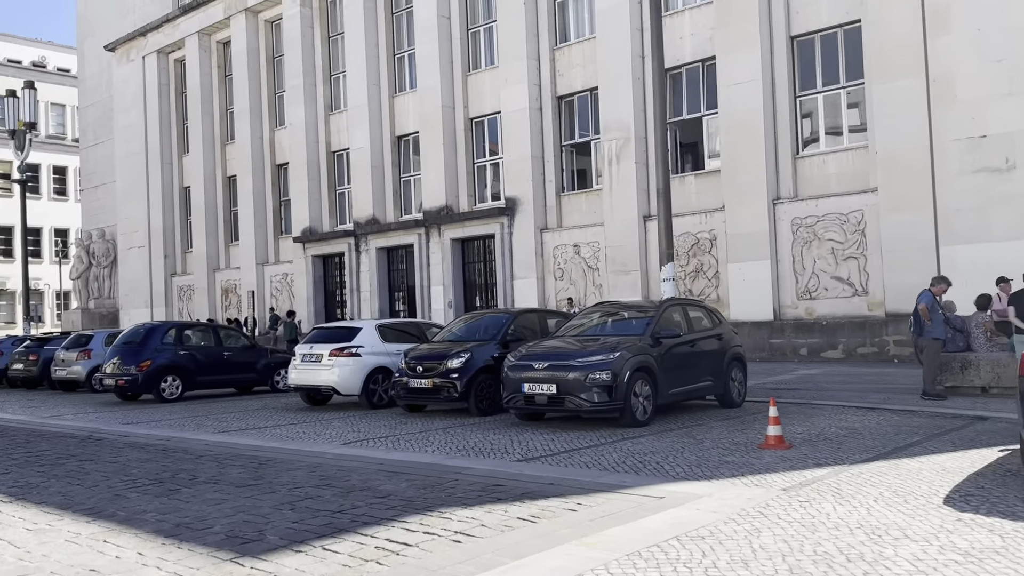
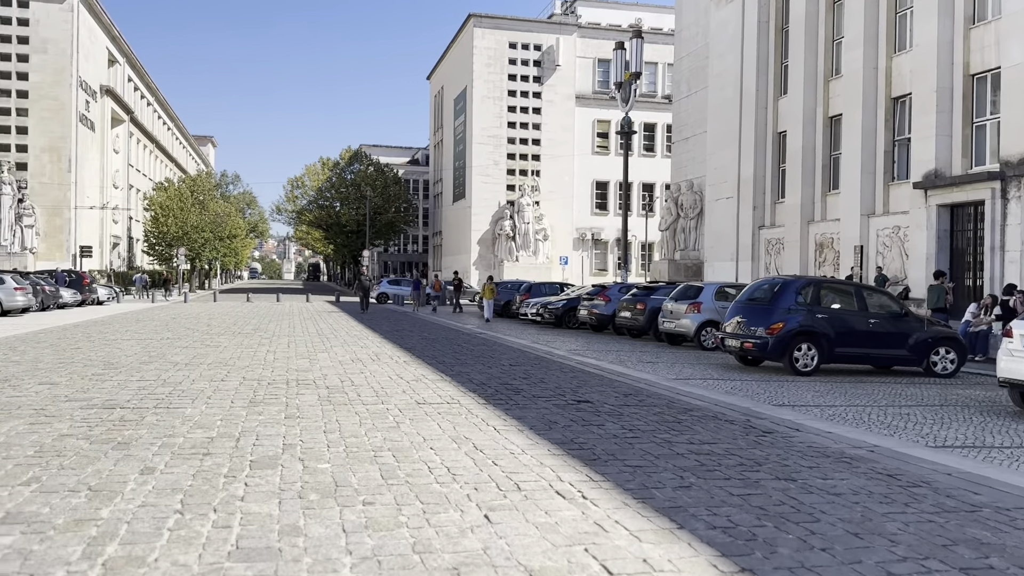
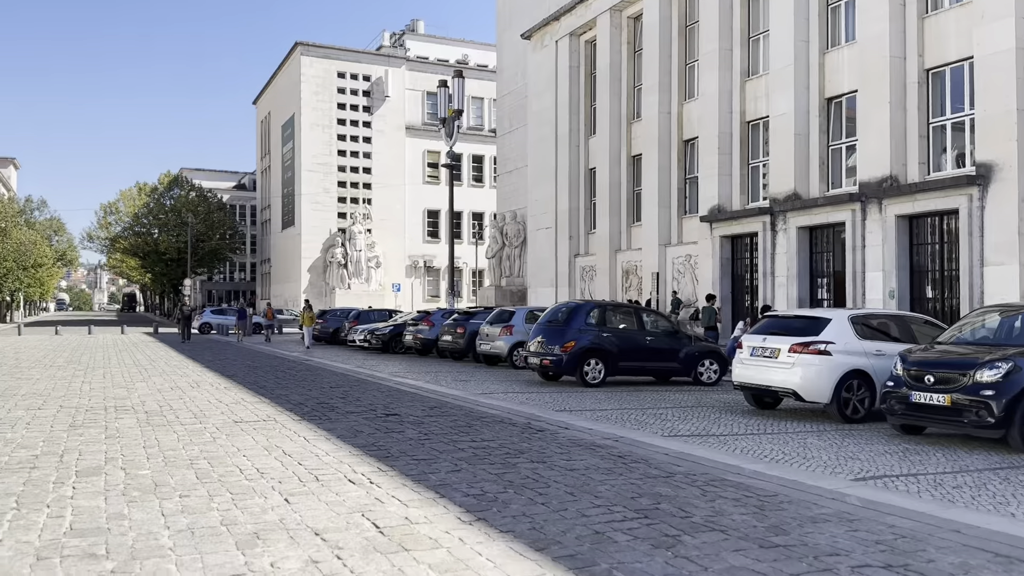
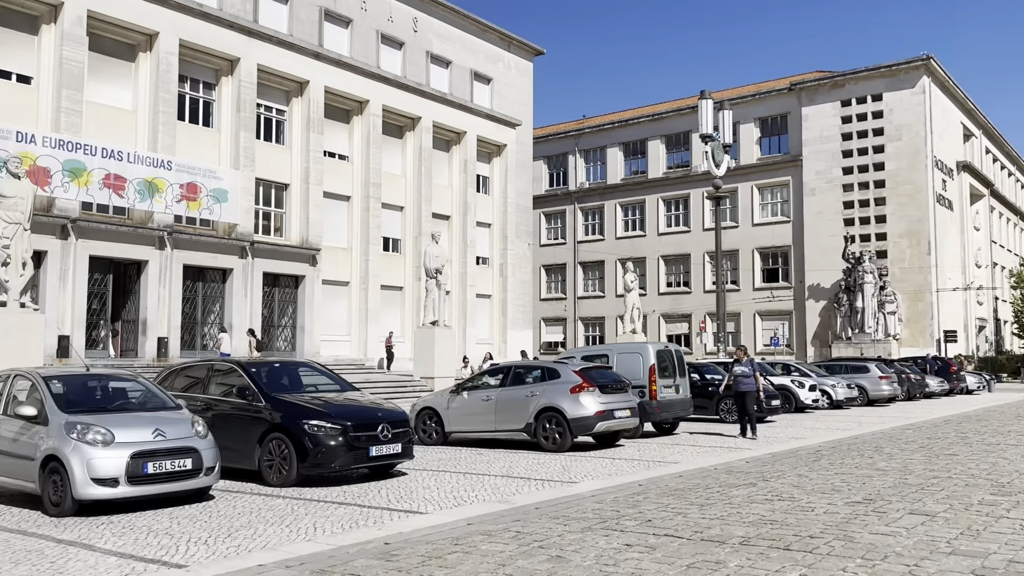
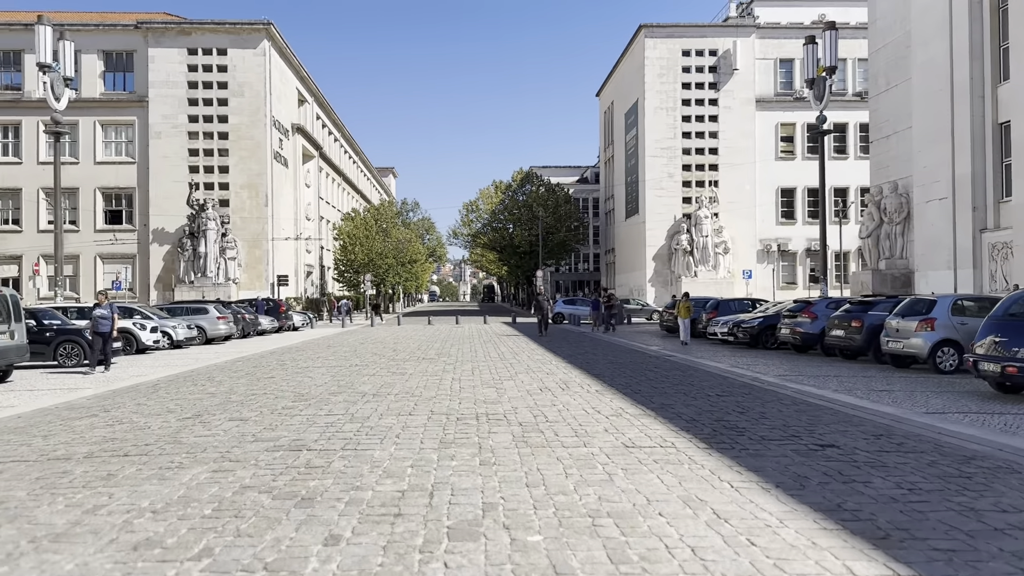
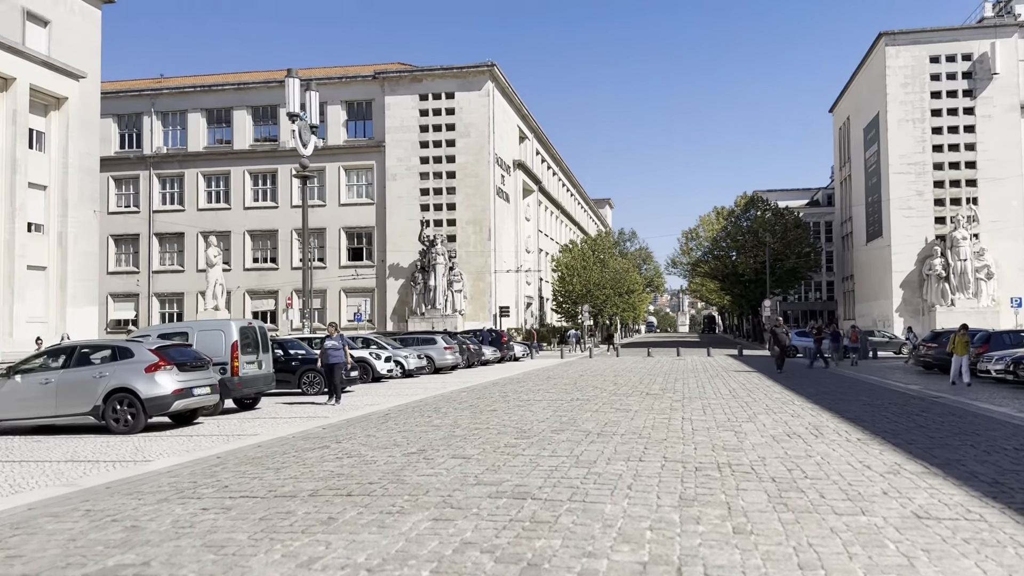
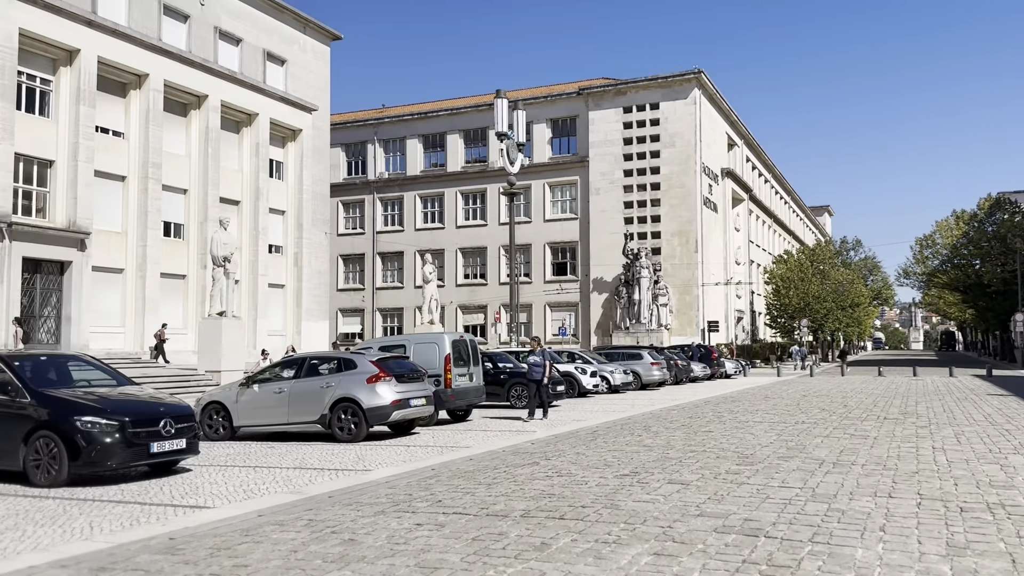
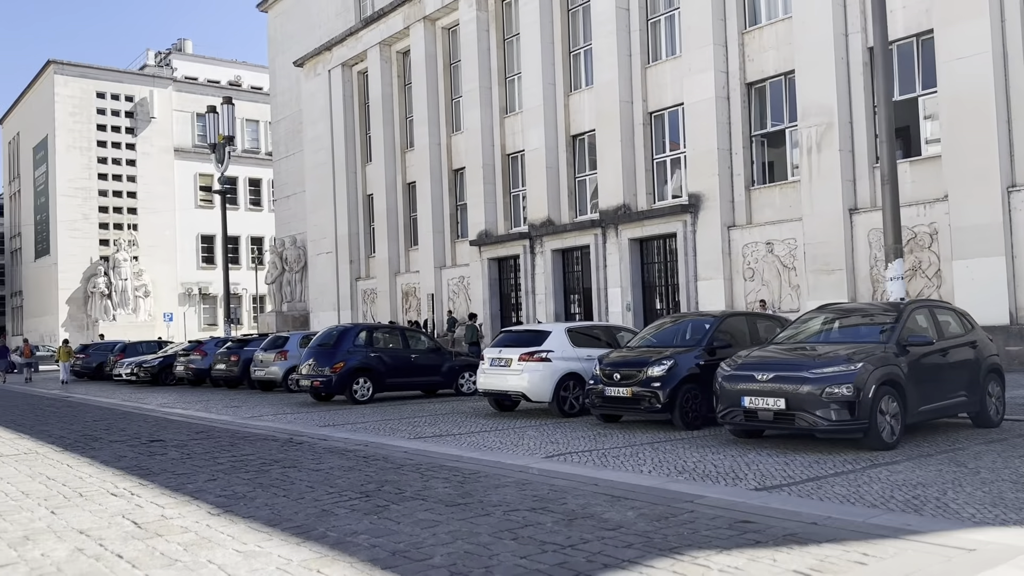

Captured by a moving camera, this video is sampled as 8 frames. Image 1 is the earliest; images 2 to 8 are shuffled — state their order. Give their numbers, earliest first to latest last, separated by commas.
8, 3, 2, 5, 6, 7, 4
